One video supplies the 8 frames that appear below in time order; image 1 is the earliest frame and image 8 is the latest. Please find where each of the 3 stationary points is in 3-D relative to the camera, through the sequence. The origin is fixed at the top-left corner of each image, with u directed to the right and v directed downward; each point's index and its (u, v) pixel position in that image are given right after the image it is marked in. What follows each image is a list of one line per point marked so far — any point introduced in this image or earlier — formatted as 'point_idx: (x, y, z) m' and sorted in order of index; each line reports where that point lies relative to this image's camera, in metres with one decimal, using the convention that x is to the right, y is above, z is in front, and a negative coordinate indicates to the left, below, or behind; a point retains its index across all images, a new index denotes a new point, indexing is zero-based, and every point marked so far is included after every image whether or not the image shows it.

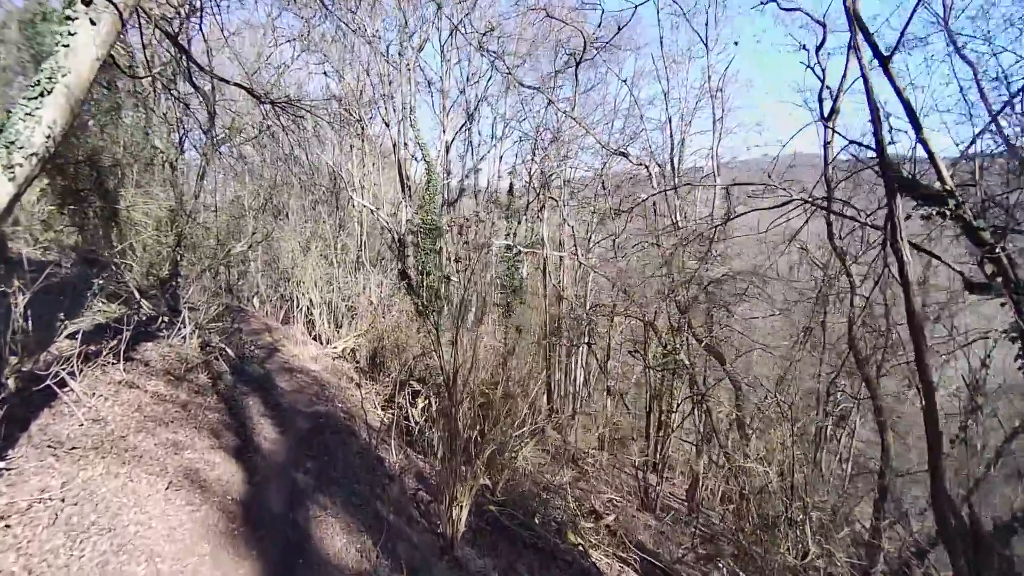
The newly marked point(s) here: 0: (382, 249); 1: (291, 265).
0: (-2.3, +0.7, +12.3) m
1: (-3.3, +0.3, +10.3) m
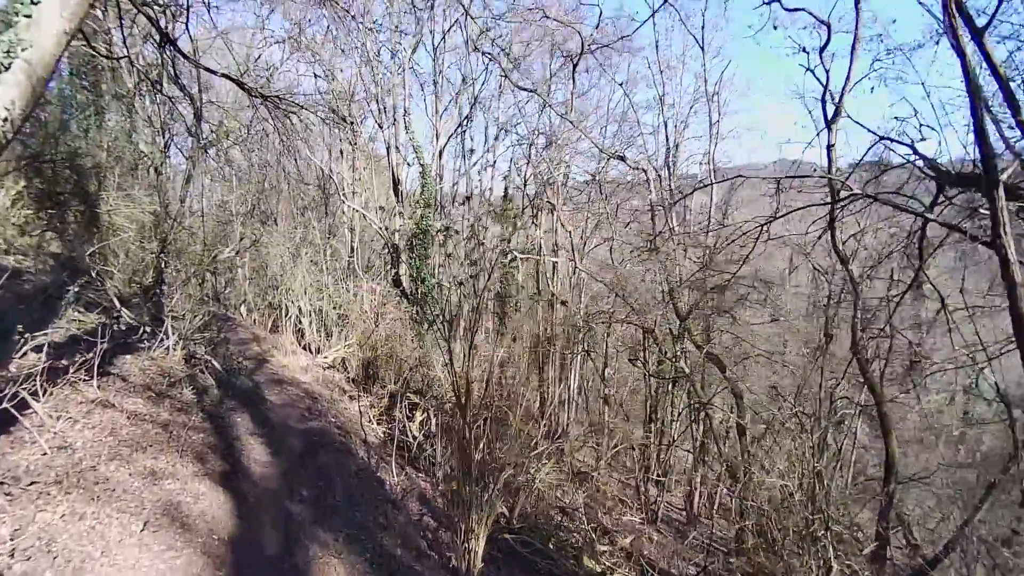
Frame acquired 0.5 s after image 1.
0: (-2.4, +0.6, +12.1) m
1: (-3.4, +0.2, +10.1) m
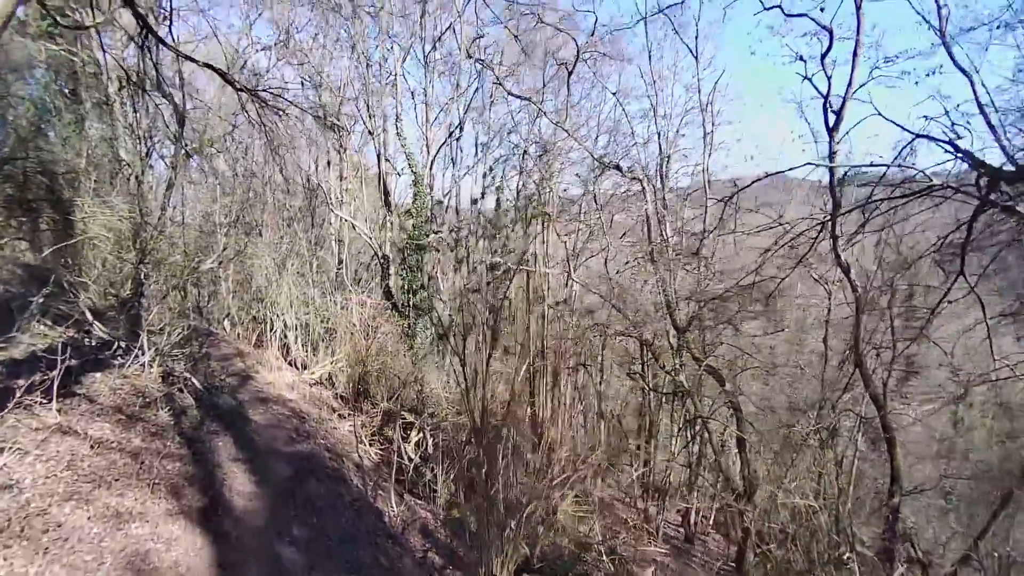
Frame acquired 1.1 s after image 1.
0: (-2.6, +0.3, +11.8) m
1: (-3.5, 0.0, +9.8) m
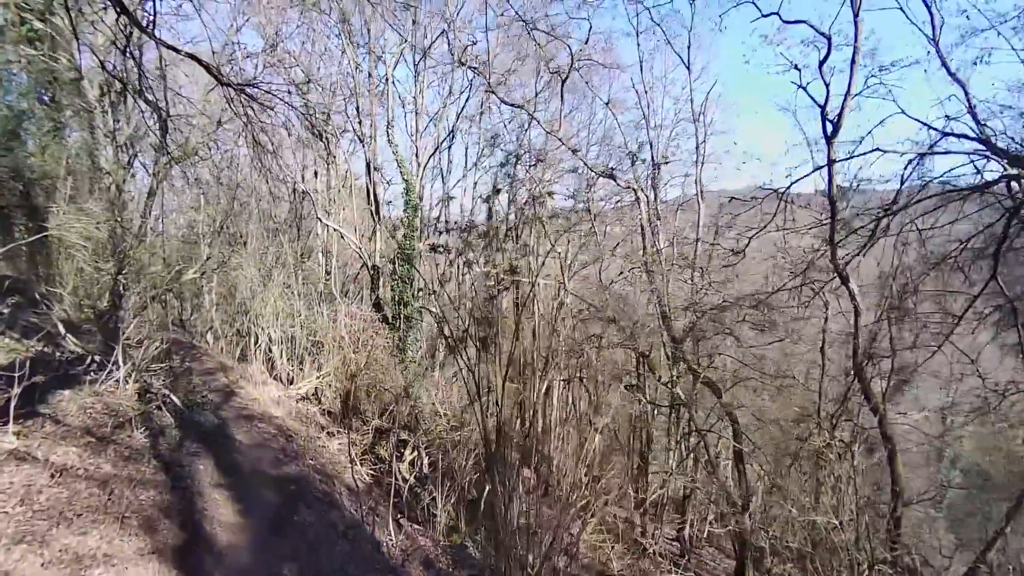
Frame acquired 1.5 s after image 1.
0: (-2.7, +0.1, +11.5) m
1: (-3.6, -0.1, +9.5) m
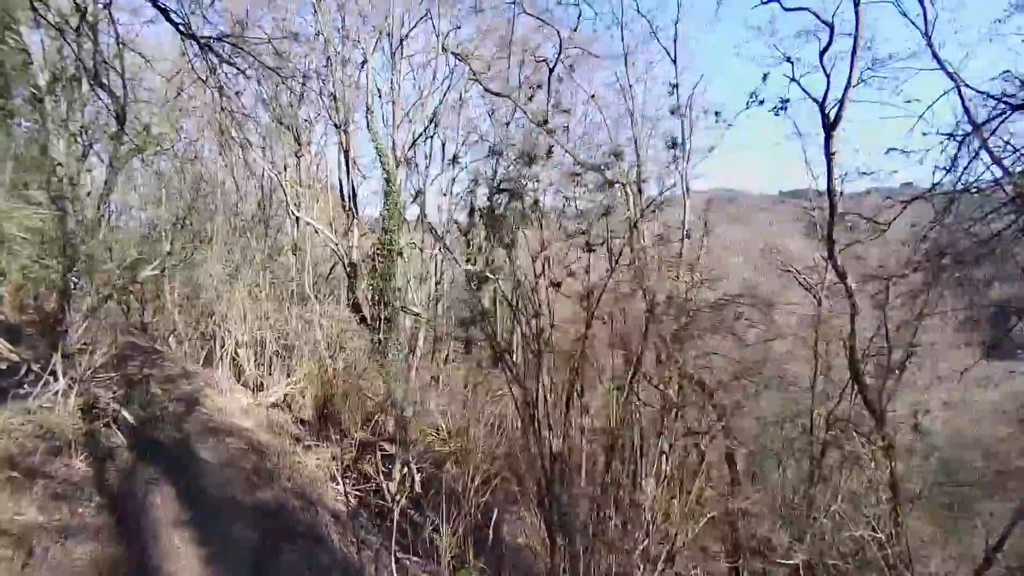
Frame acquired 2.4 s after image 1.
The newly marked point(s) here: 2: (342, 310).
0: (-3.0, +0.1, +11.0) m
1: (-3.8, -0.1, +8.9) m
2: (-2.3, -0.3, +9.6) m
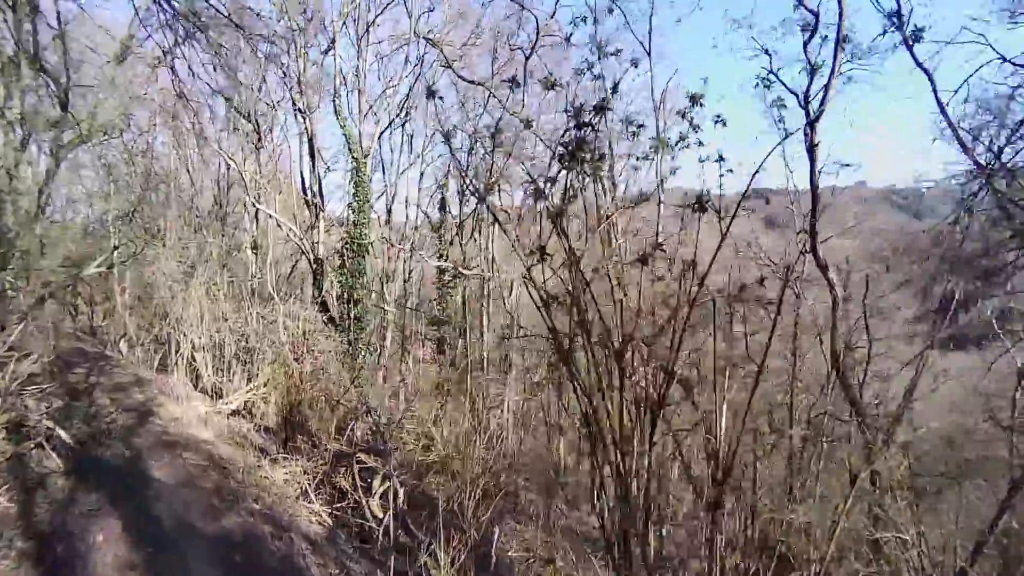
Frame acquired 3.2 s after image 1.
0: (-3.5, +0.1, +10.5) m
1: (-4.2, -0.1, +8.4) m
2: (-2.7, -0.3, +9.1) m
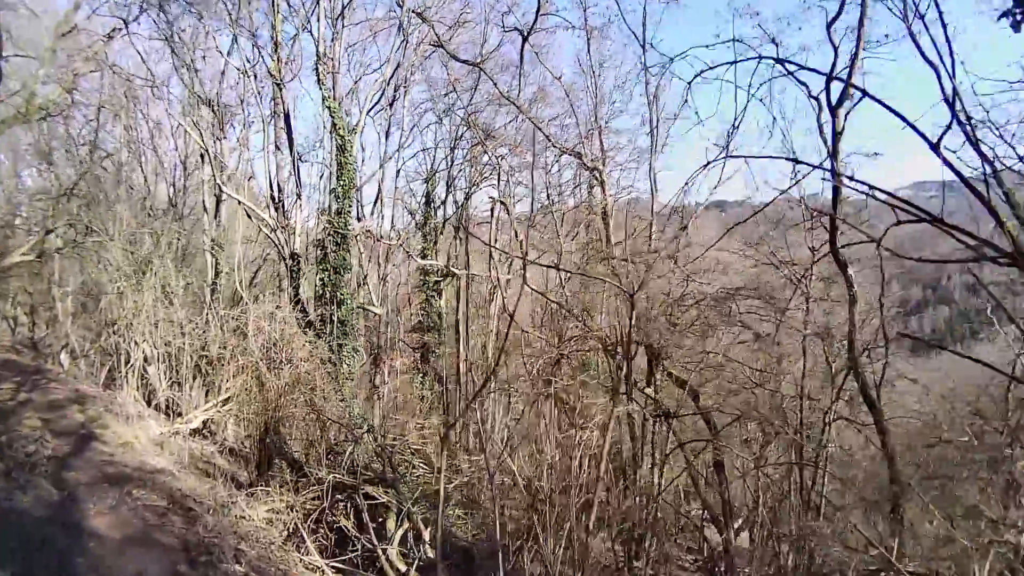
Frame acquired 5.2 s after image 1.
0: (-3.7, 0.0, +9.6) m
1: (-4.2, -0.2, +7.5) m
2: (-2.8, -0.3, +8.3) m
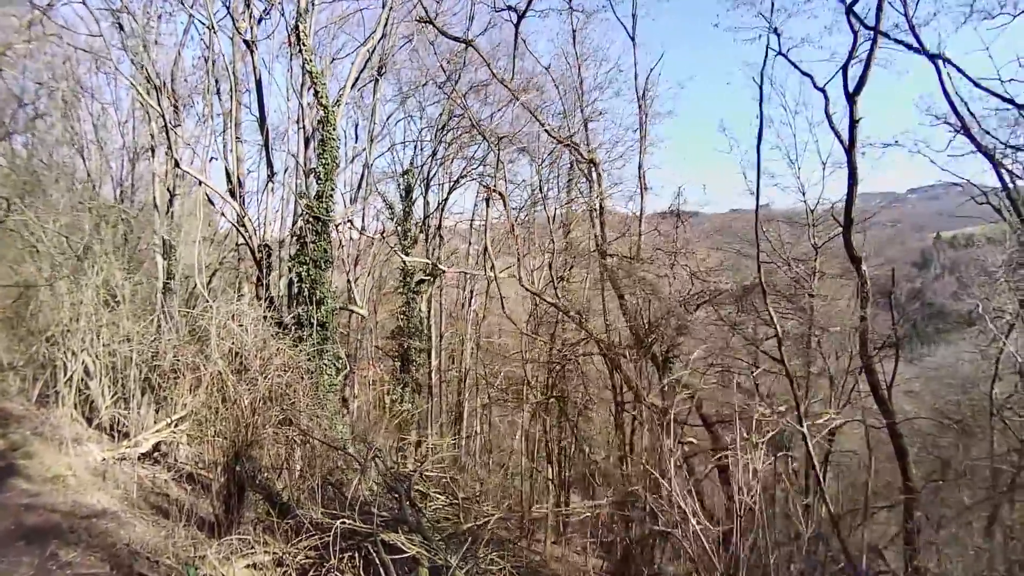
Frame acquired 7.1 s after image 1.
0: (-3.9, 0.0, +8.8) m
1: (-4.3, -0.2, +6.6) m
2: (-3.0, -0.4, +7.5) m
